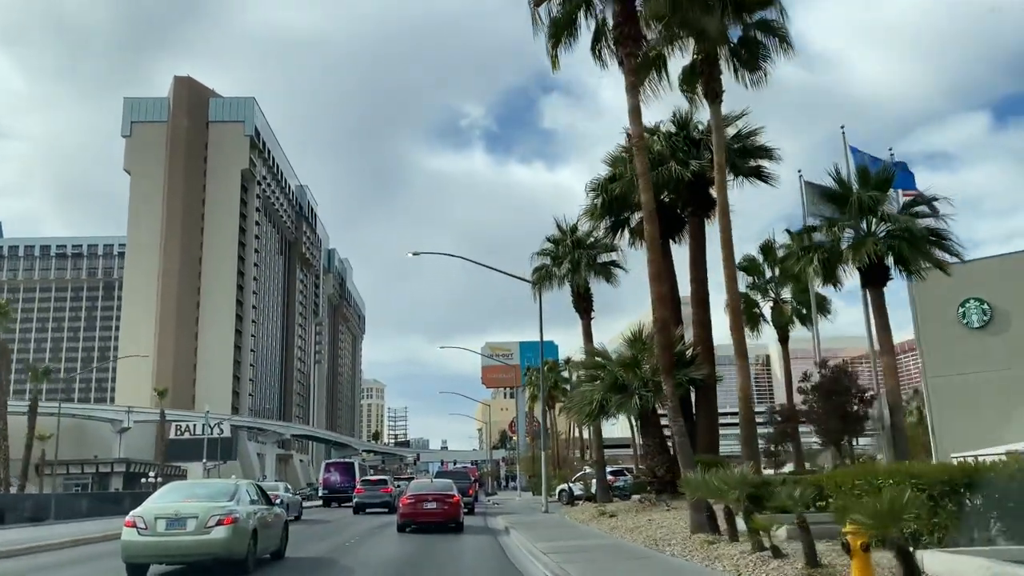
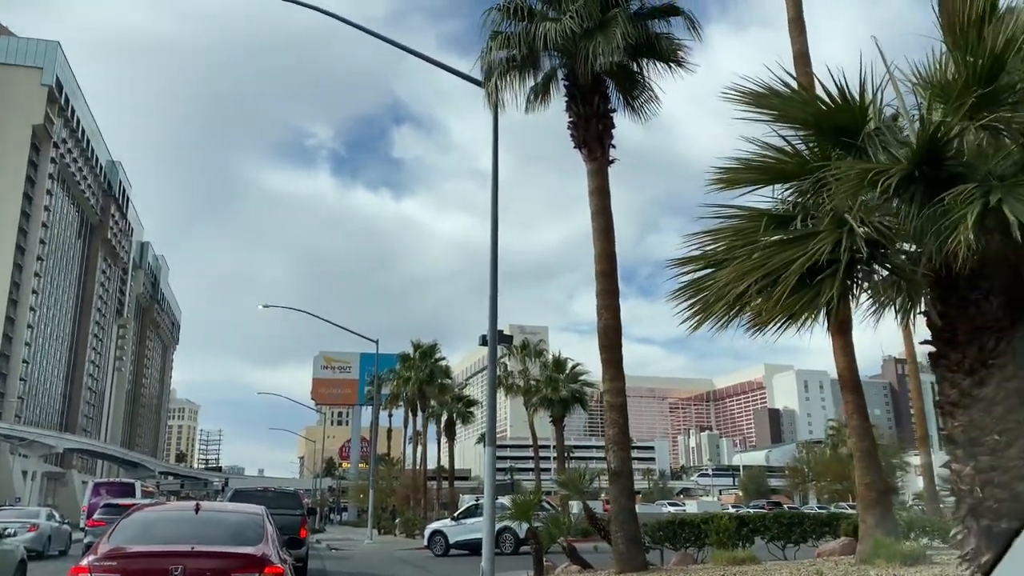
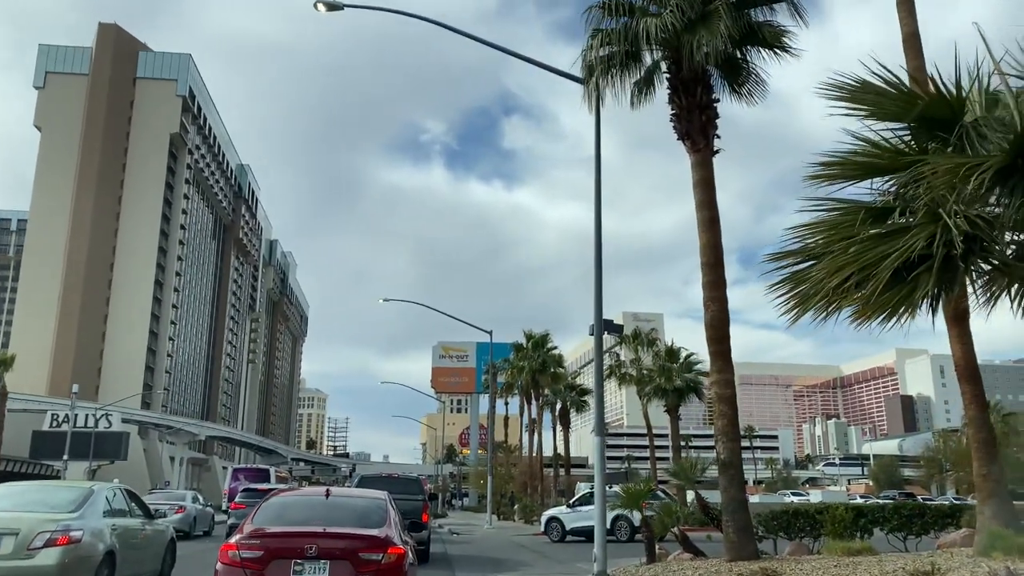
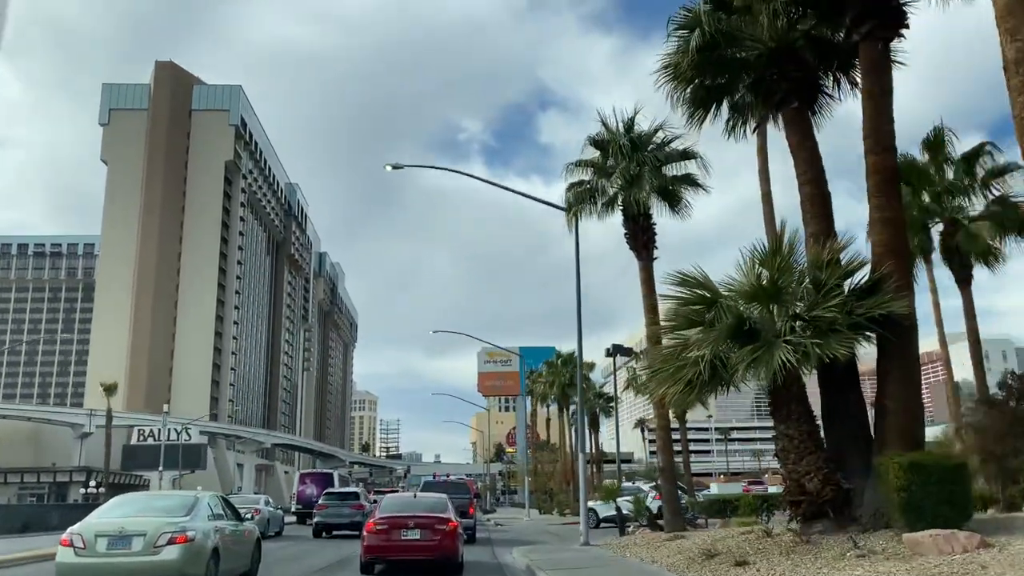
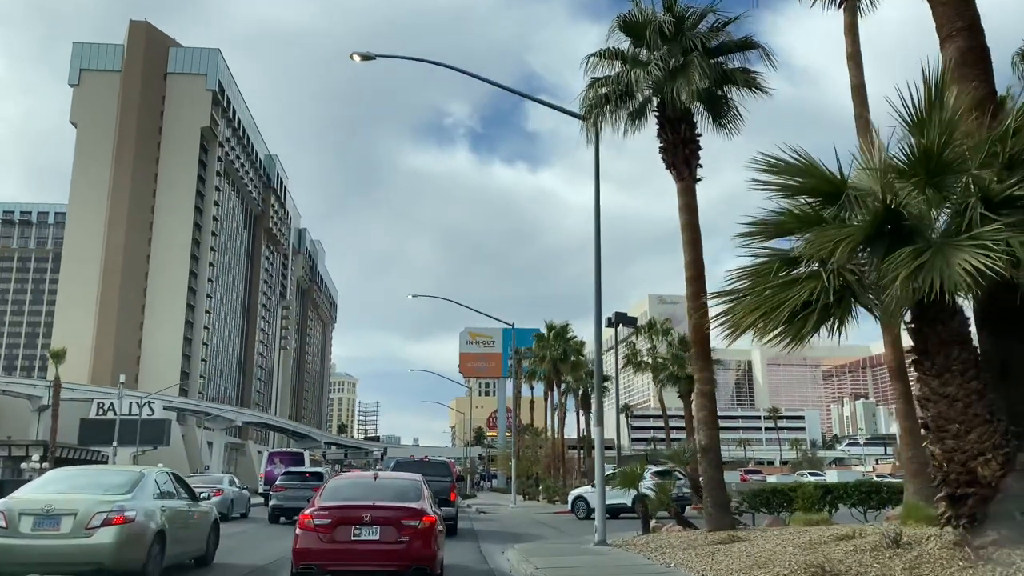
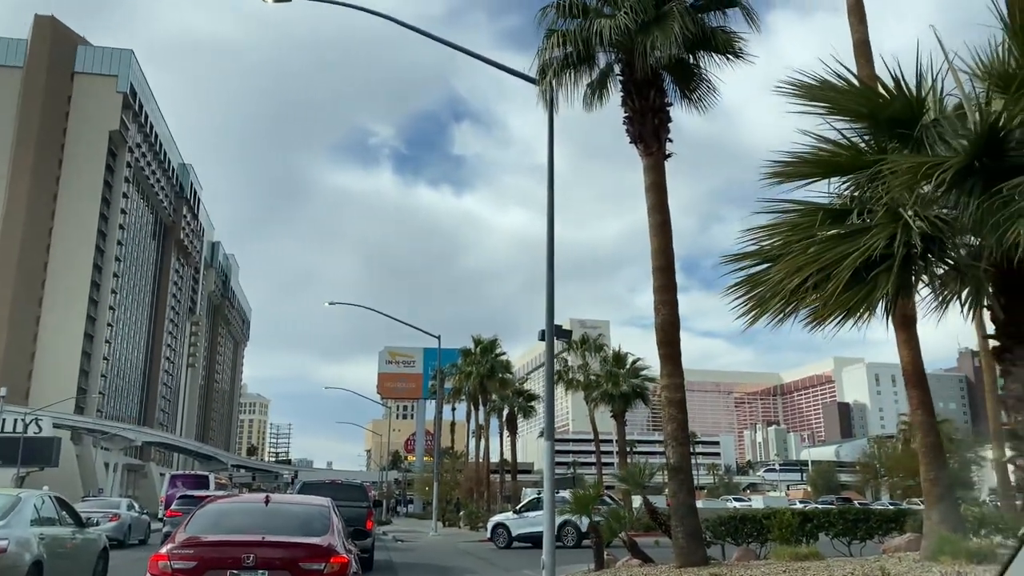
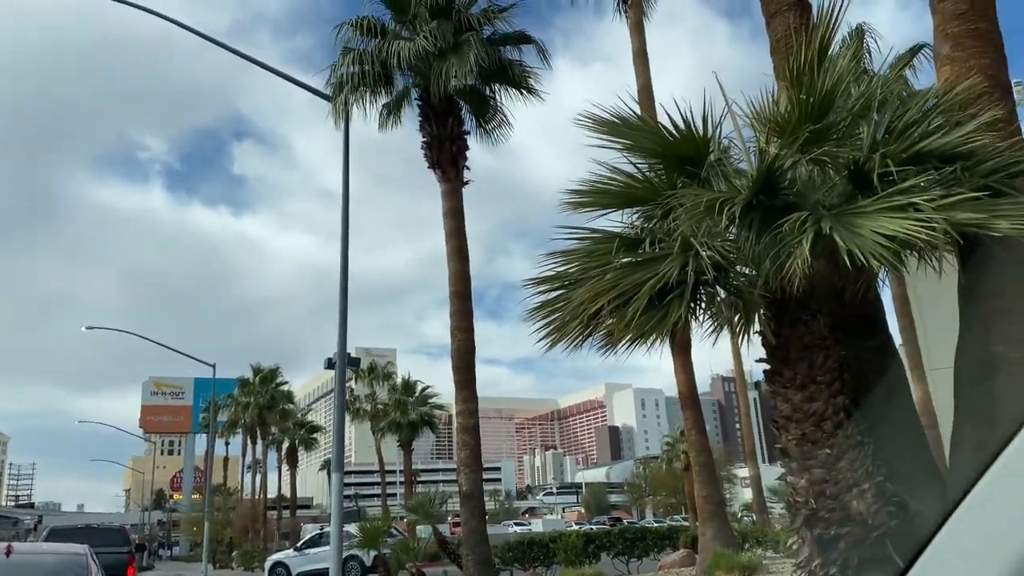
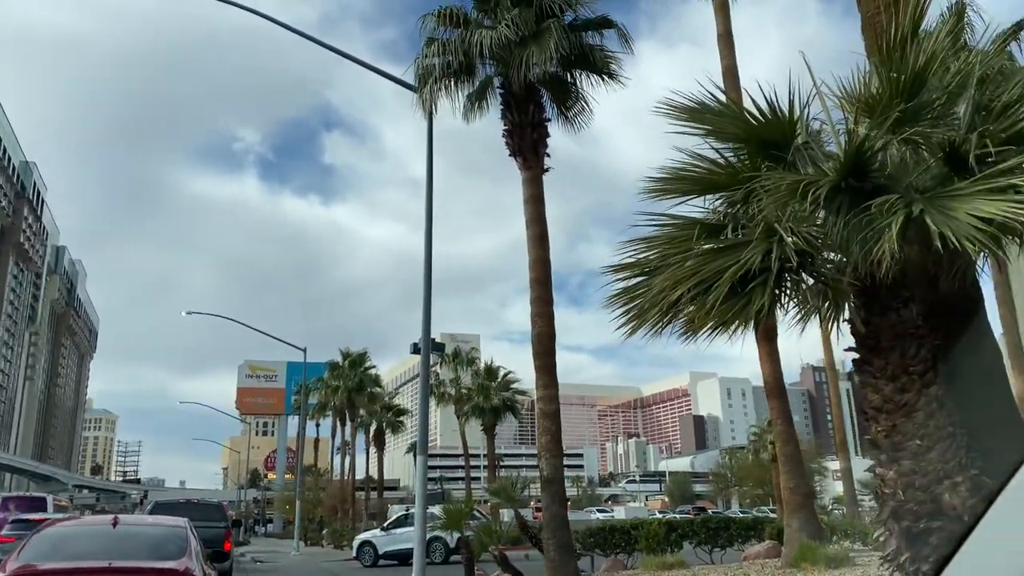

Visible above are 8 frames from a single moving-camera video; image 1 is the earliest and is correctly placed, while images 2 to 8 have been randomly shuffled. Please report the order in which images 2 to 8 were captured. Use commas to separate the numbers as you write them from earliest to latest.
4, 5, 3, 6, 2, 8, 7
